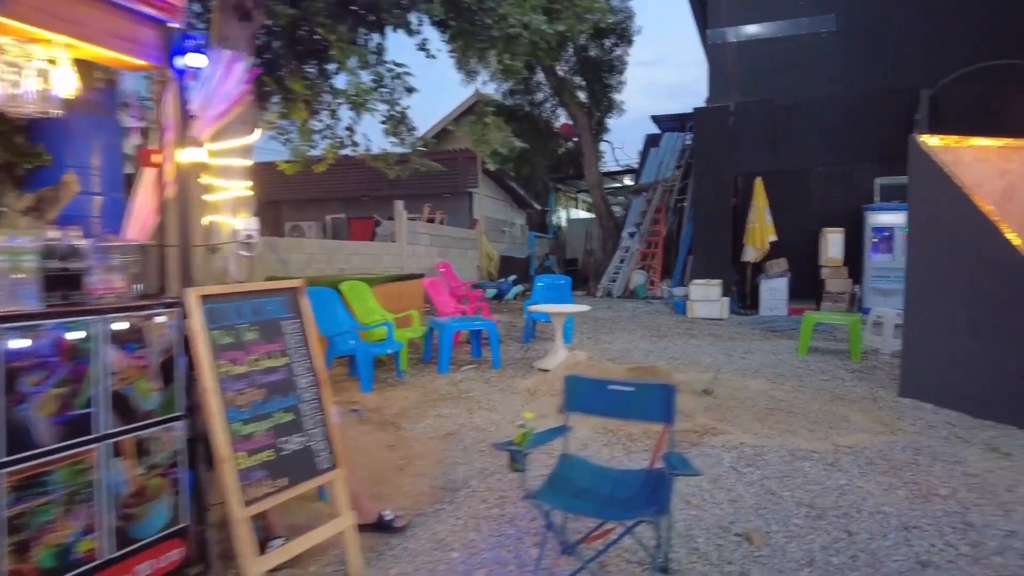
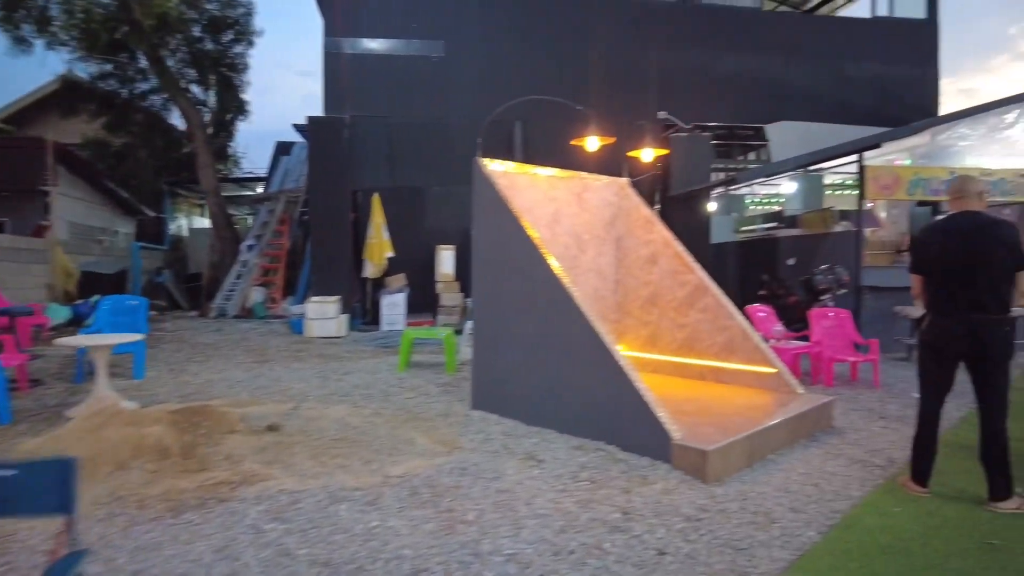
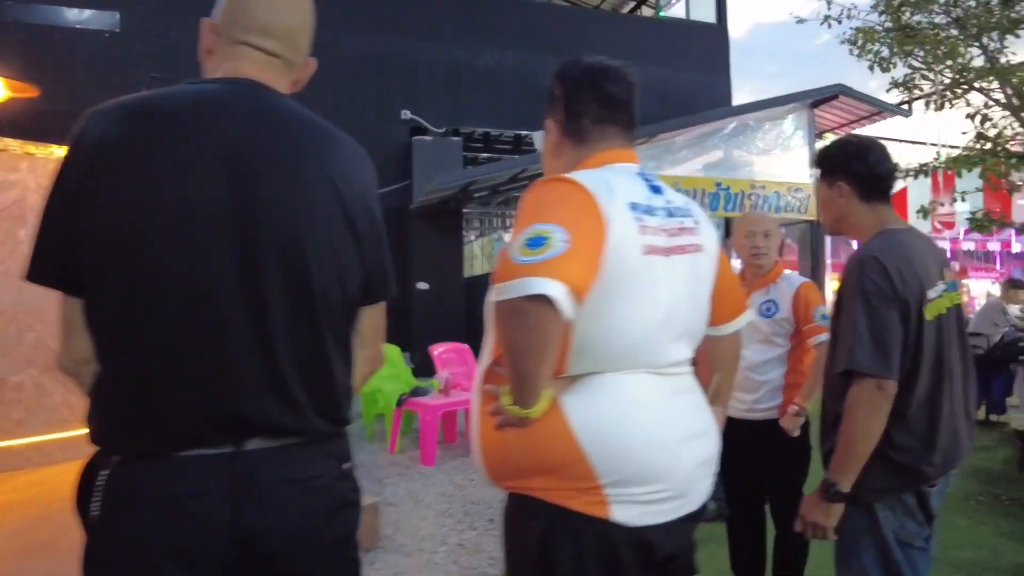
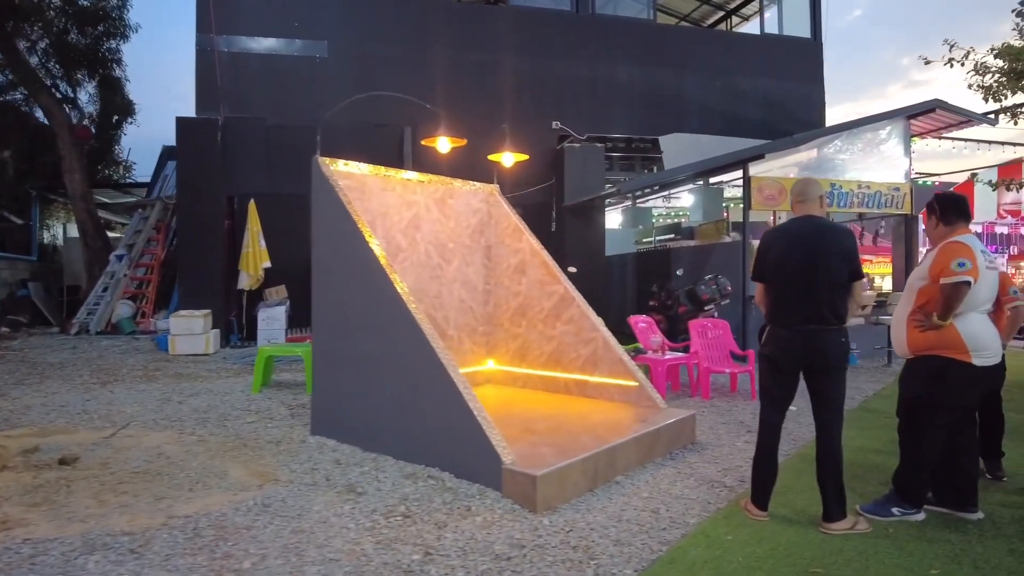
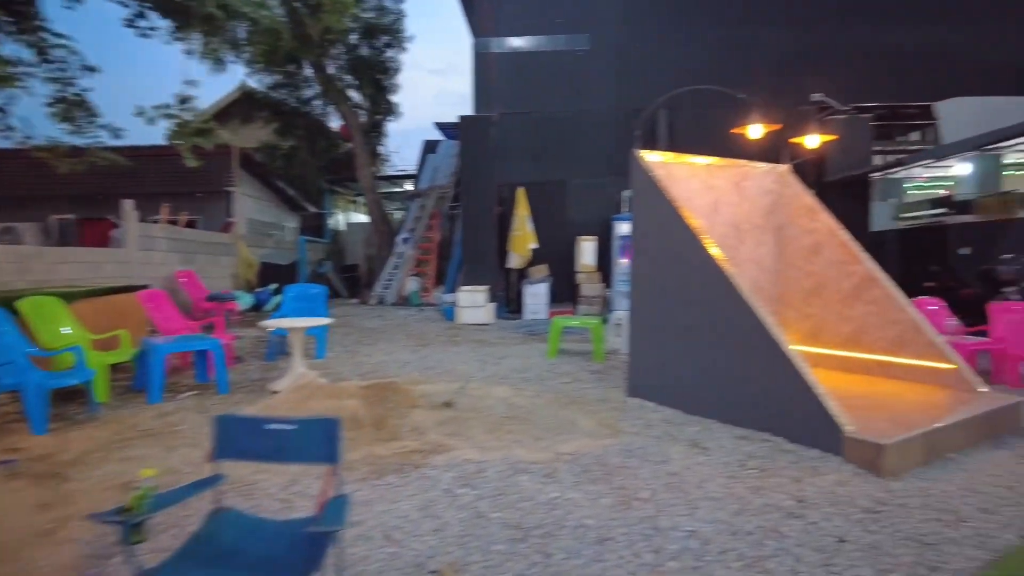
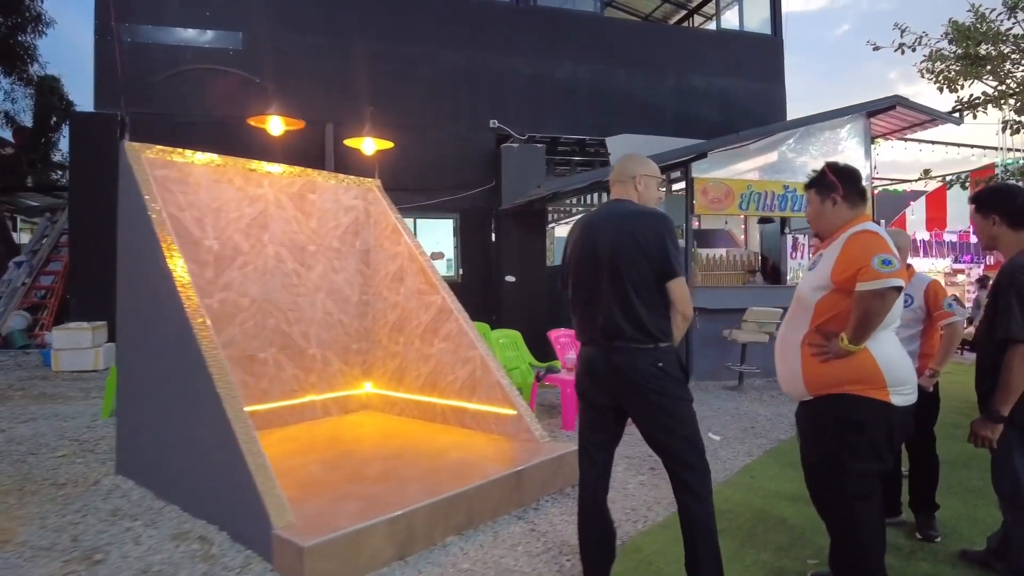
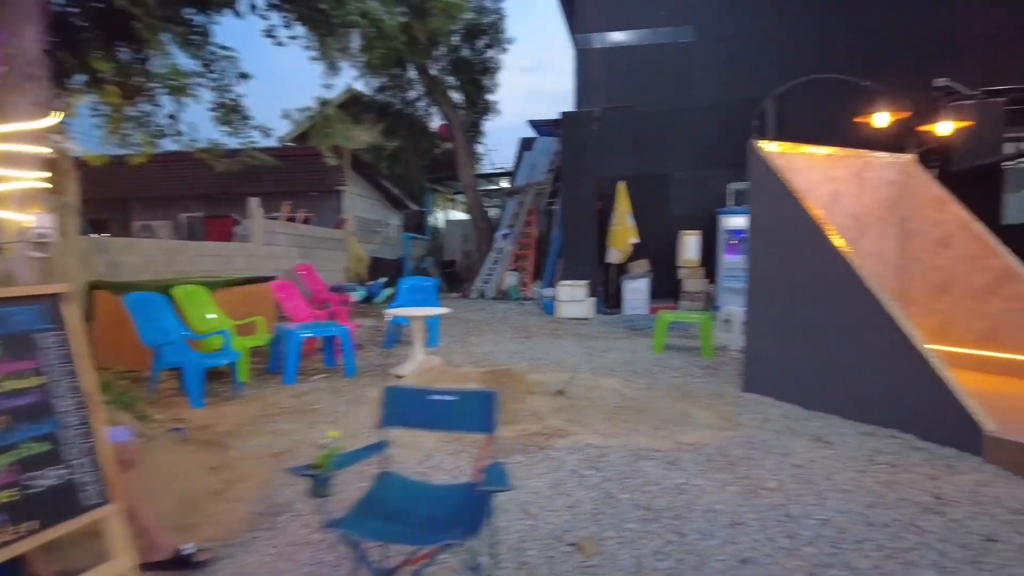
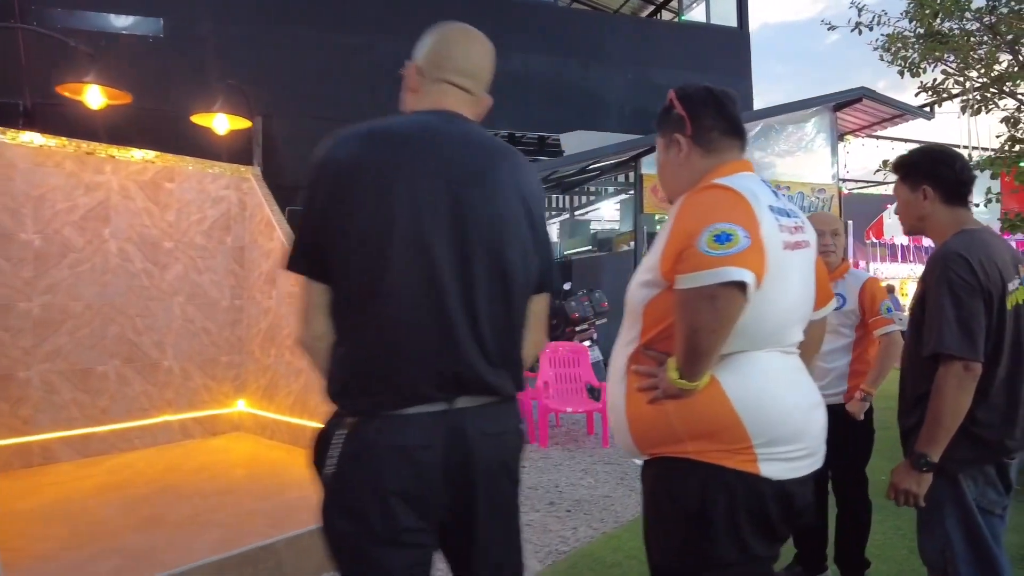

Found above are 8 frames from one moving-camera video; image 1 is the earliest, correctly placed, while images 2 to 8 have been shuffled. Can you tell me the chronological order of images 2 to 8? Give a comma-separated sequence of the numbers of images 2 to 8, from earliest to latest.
7, 5, 2, 4, 6, 8, 3
